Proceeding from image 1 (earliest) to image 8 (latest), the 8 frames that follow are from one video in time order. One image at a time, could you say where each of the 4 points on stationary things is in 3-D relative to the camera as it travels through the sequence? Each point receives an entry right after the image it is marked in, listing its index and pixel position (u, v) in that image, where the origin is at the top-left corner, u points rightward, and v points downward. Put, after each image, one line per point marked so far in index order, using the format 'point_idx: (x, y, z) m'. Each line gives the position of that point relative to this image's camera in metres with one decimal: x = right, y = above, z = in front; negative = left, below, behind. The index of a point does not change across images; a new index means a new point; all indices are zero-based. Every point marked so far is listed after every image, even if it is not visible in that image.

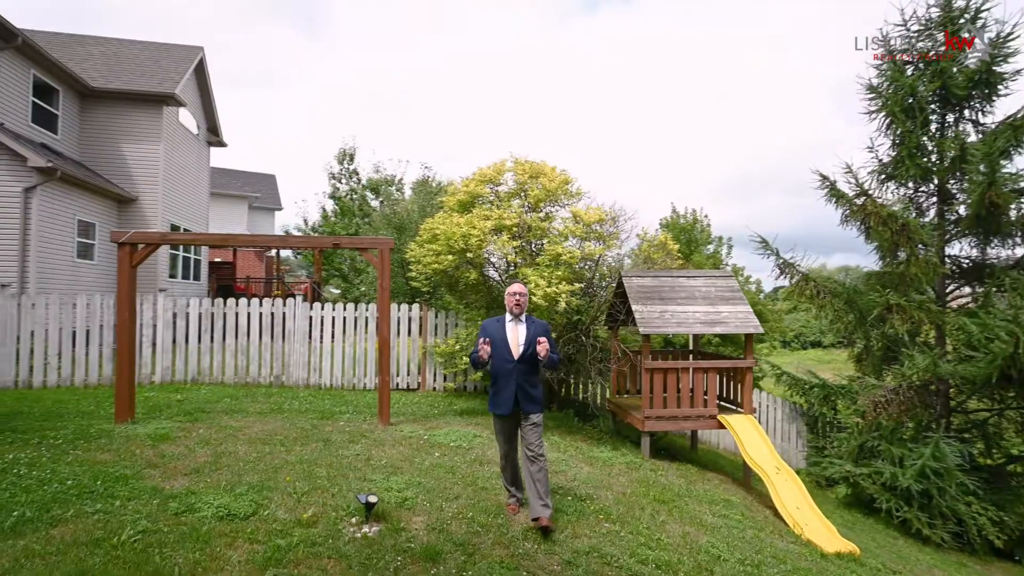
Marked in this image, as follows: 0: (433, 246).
0: (-1.2, +0.7, +8.4) m
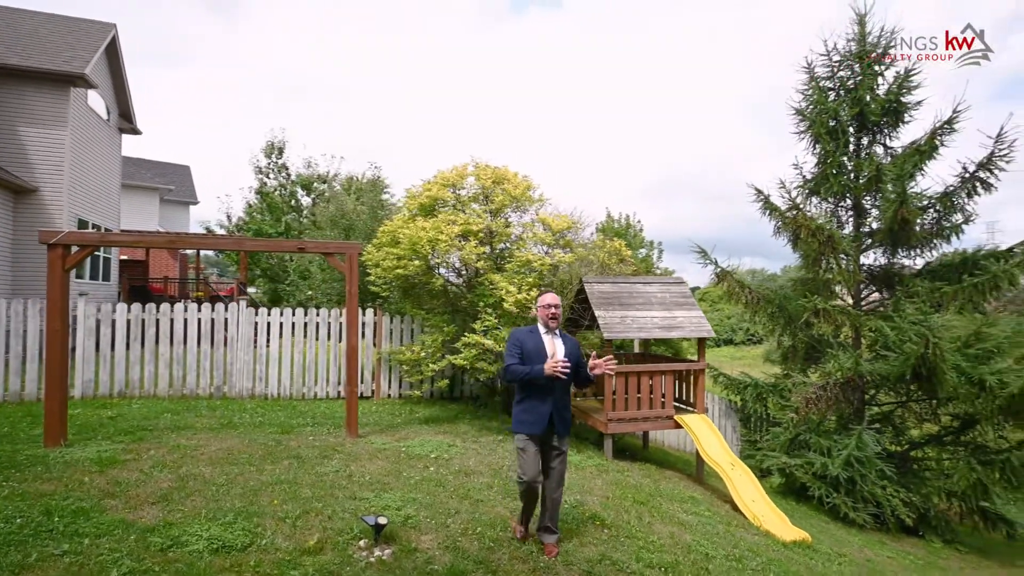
0: (-1.8, +0.6, +8.1) m
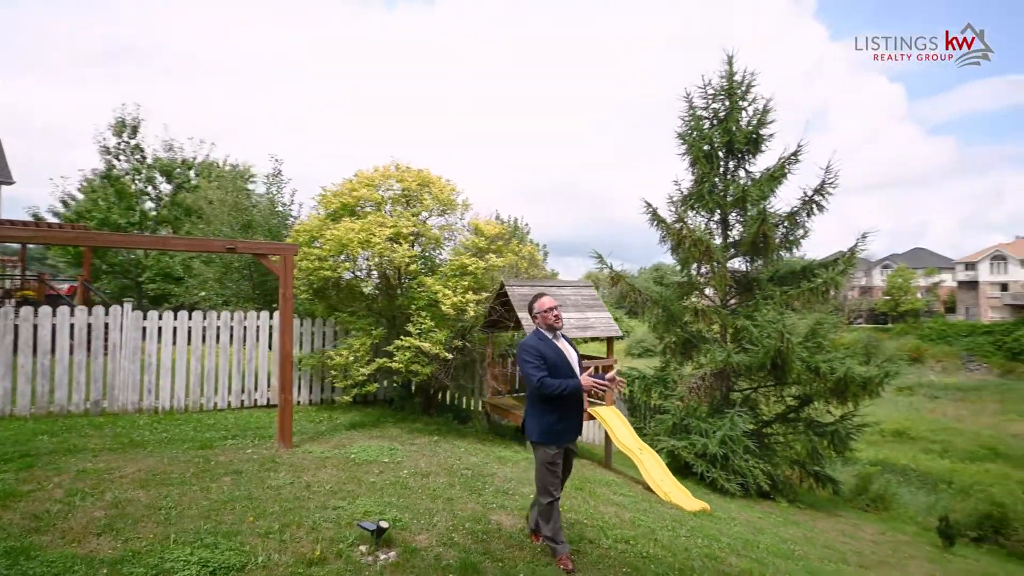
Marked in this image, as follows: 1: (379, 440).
0: (-2.9, +0.5, +7.8) m
1: (-1.8, -2.0, +6.9) m
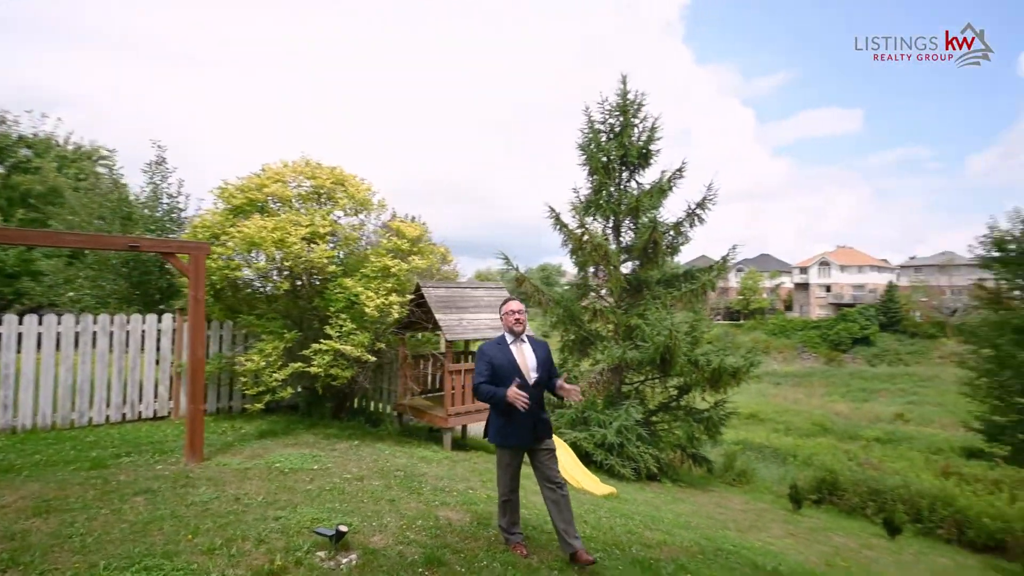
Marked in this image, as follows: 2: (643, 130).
0: (-4.0, +0.5, +7.3) m
1: (-2.7, -2.0, +6.7) m
2: (+3.4, +4.1, +13.6) m
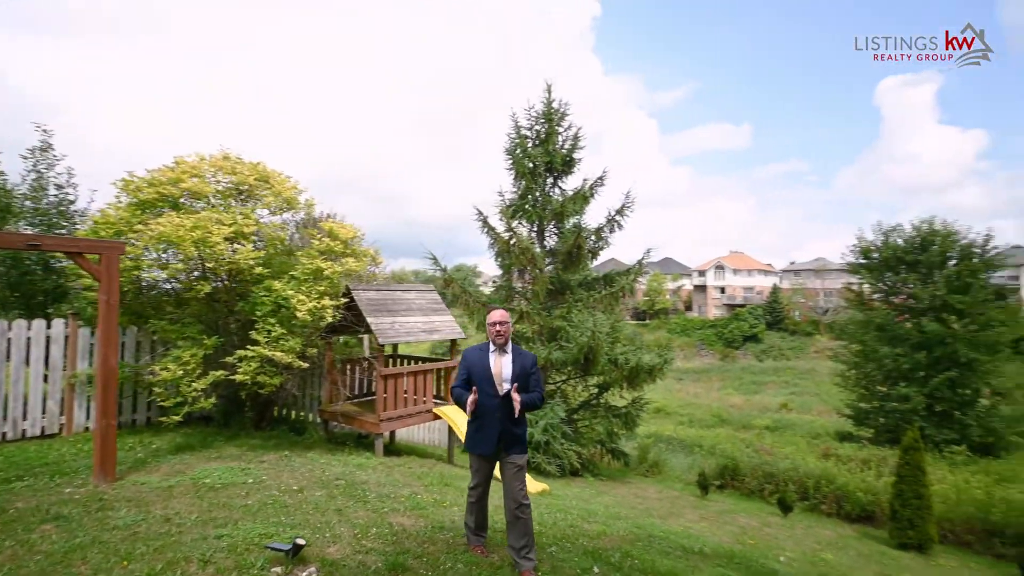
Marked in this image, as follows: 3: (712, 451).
0: (-4.8, +0.5, +6.7) m
1: (-3.5, -2.1, +6.3) m
2: (+1.4, +4.0, +14.1) m
3: (+6.6, -5.4, +17.4) m
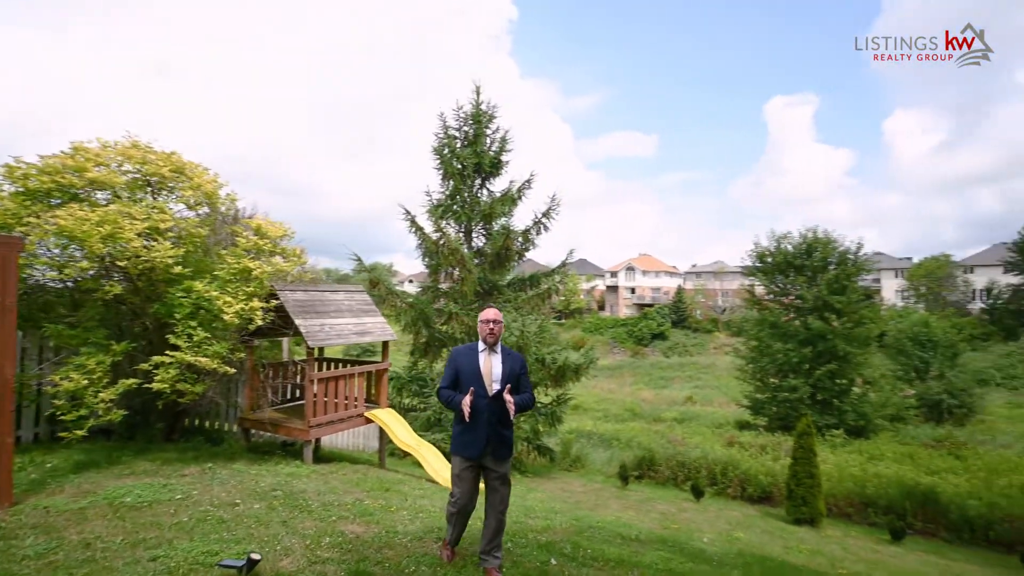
0: (-5.5, +0.5, +5.9) m
1: (-4.1, -2.1, +5.7) m
2: (-0.5, +4.0, +14.3) m
3: (+4.1, -5.4, +18.3) m
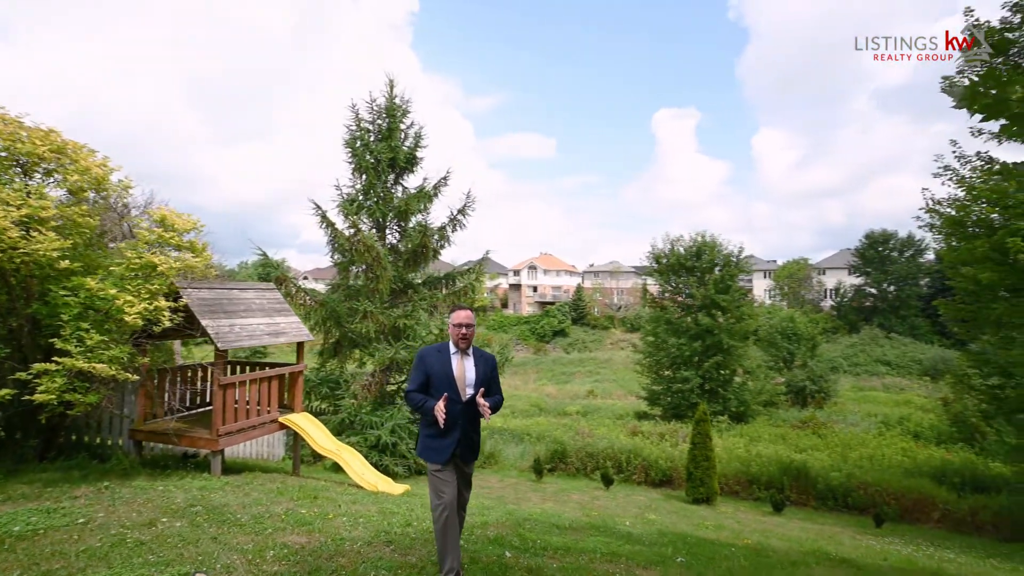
0: (-6.1, +0.5, +4.9) m
1: (-4.7, -2.1, +5.0) m
2: (-2.7, +4.1, +14.0) m
3: (+1.0, -5.4, +18.9) m
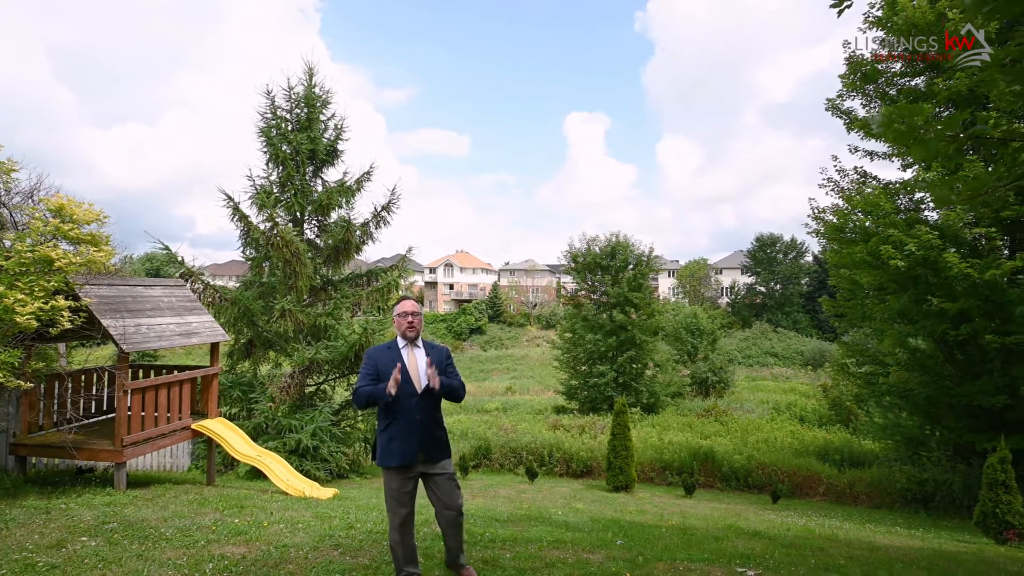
0: (-6.6, +0.6, +4.0) m
1: (-5.2, -2.0, +4.3) m
2: (-4.6, +4.1, +13.5) m
3: (-1.8, -5.3, +18.9) m
